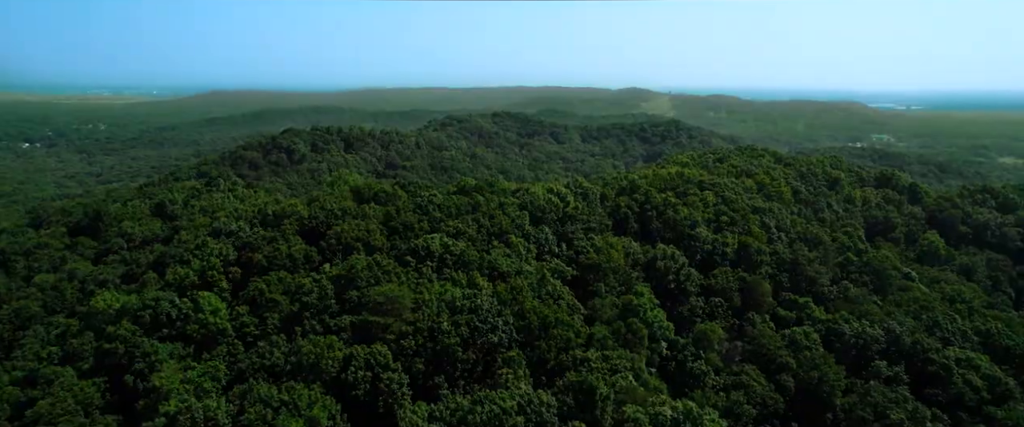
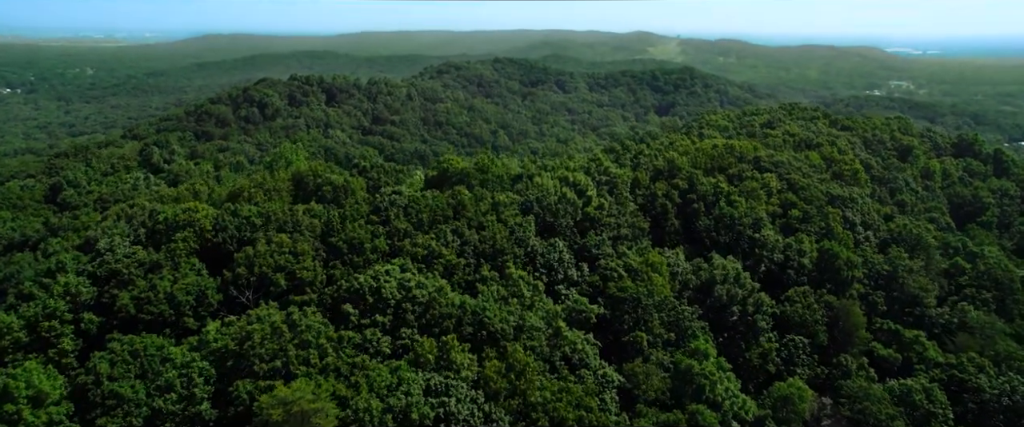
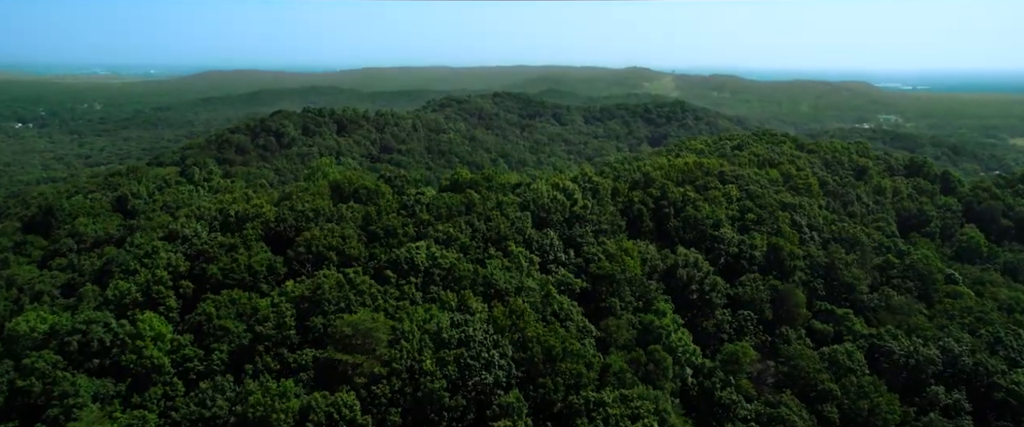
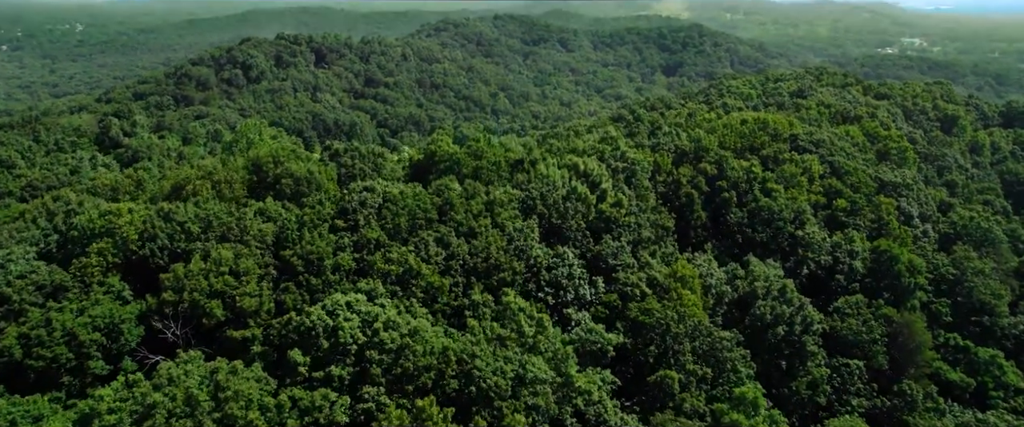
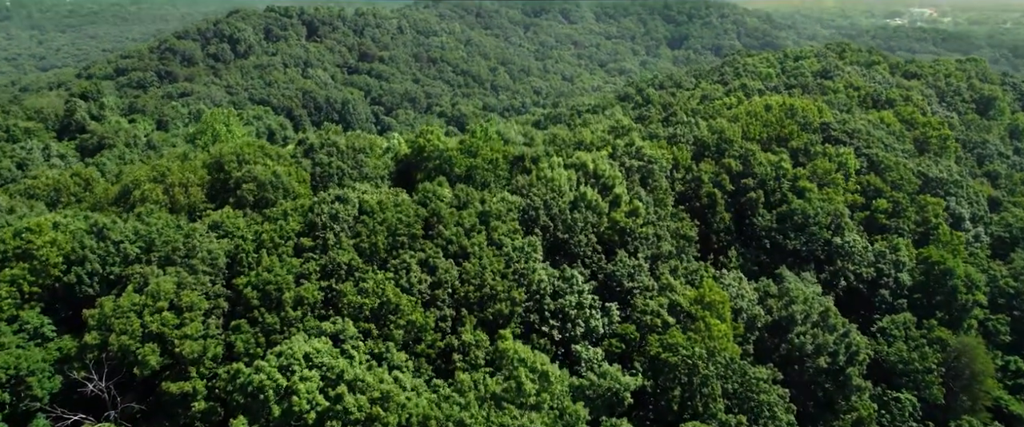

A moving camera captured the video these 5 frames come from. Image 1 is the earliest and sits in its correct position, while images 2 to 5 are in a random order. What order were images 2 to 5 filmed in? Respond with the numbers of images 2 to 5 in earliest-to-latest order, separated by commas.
3, 2, 4, 5
